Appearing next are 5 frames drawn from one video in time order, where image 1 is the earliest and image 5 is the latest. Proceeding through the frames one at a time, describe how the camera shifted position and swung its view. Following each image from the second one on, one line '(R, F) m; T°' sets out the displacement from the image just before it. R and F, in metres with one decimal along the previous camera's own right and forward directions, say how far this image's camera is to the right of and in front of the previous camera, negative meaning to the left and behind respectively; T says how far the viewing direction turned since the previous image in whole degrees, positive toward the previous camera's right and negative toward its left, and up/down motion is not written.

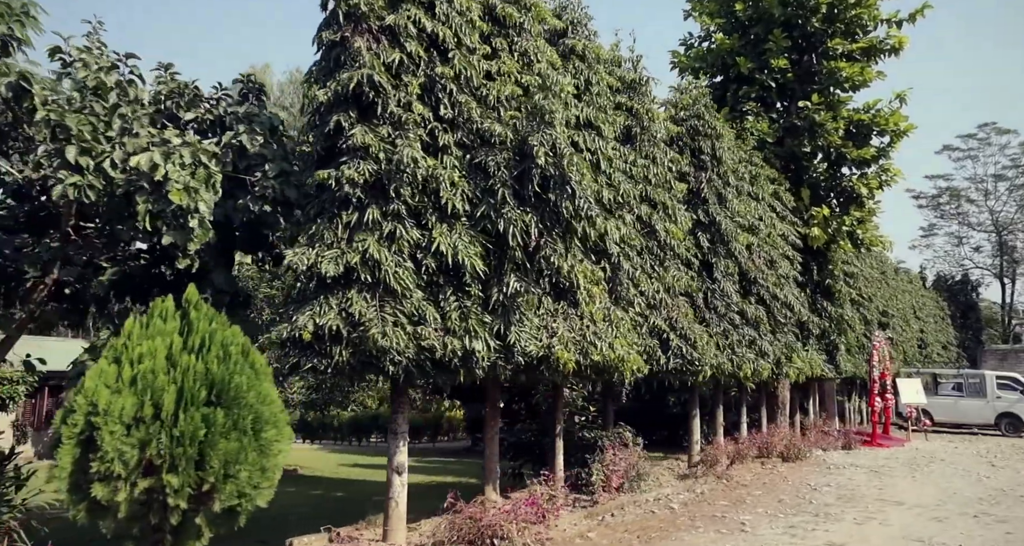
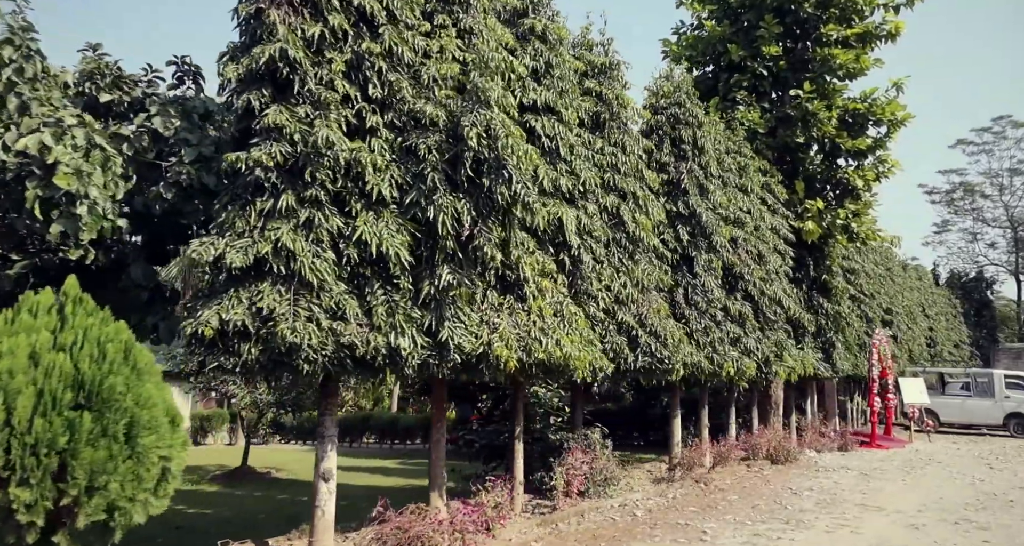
(+0.7, +0.5) m; -1°
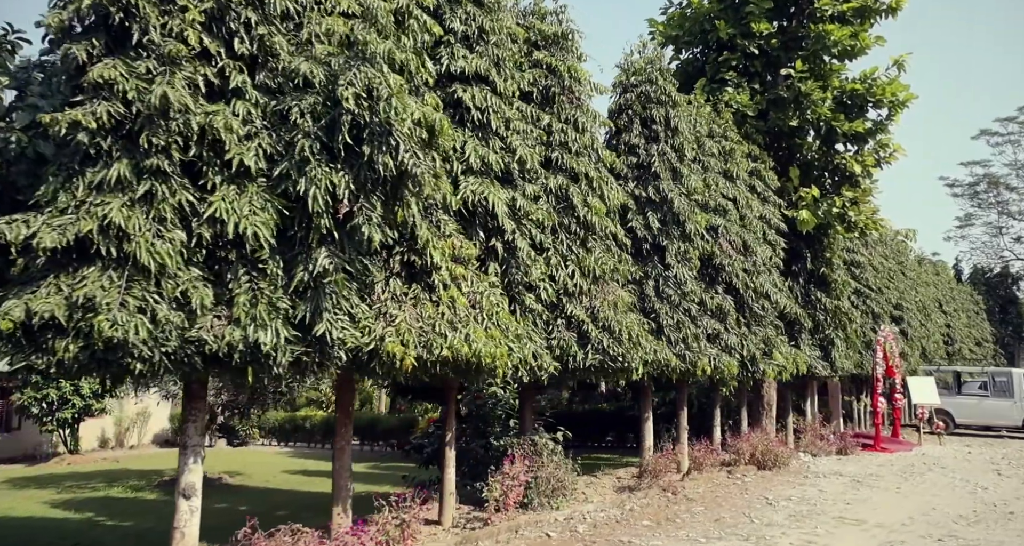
(+1.0, +1.0) m; -1°
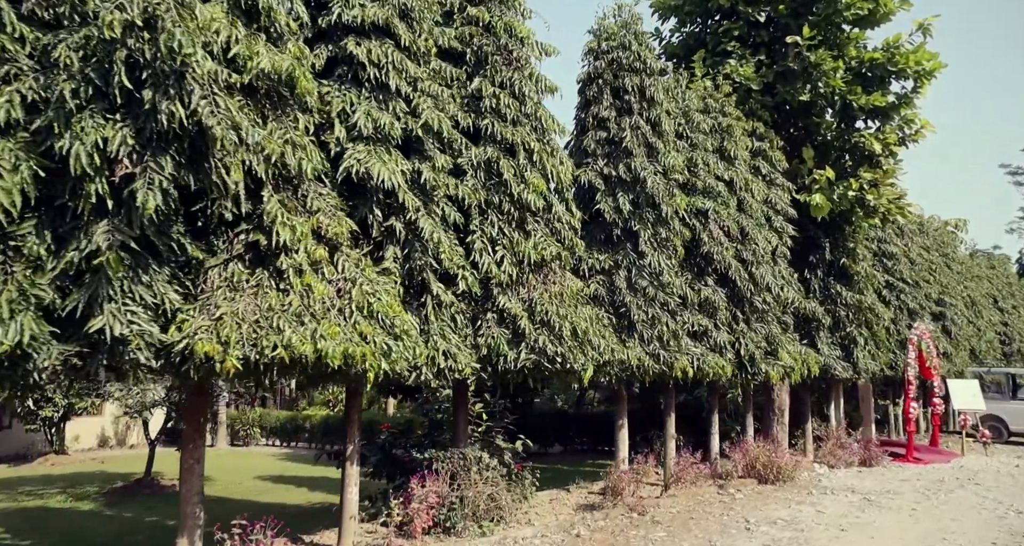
(+1.3, +1.4) m; -3°
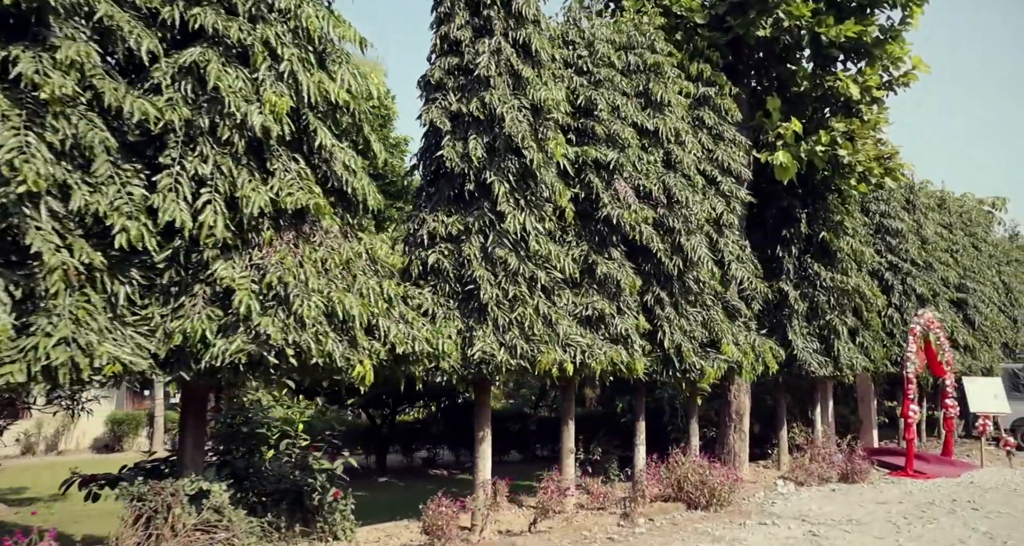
(+2.2, +2.7) m; -3°
